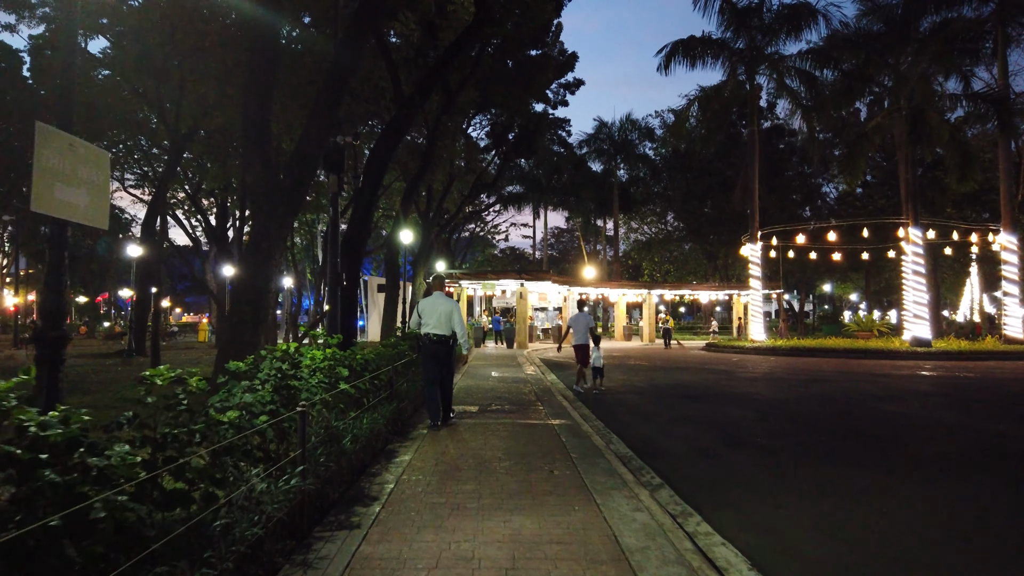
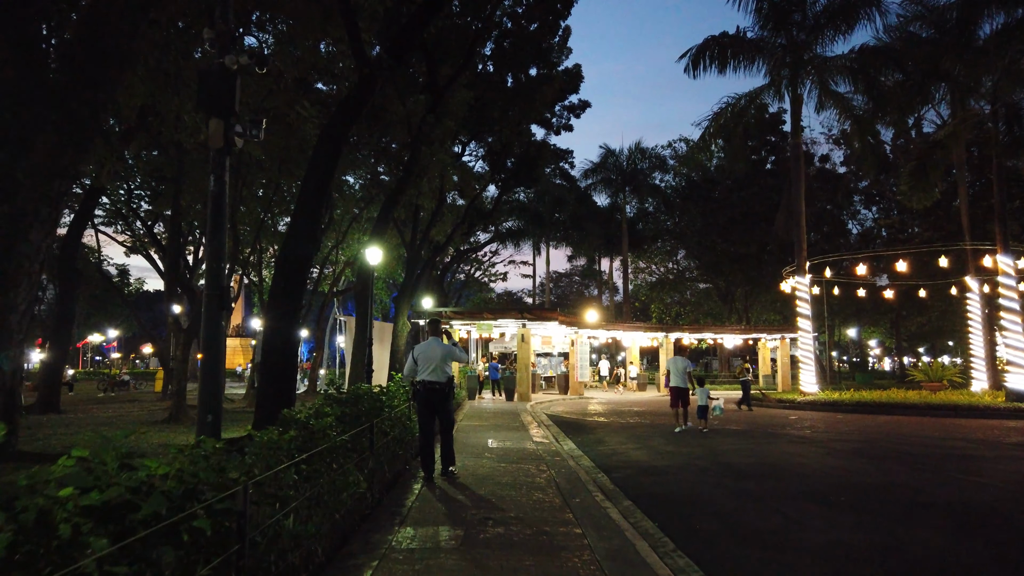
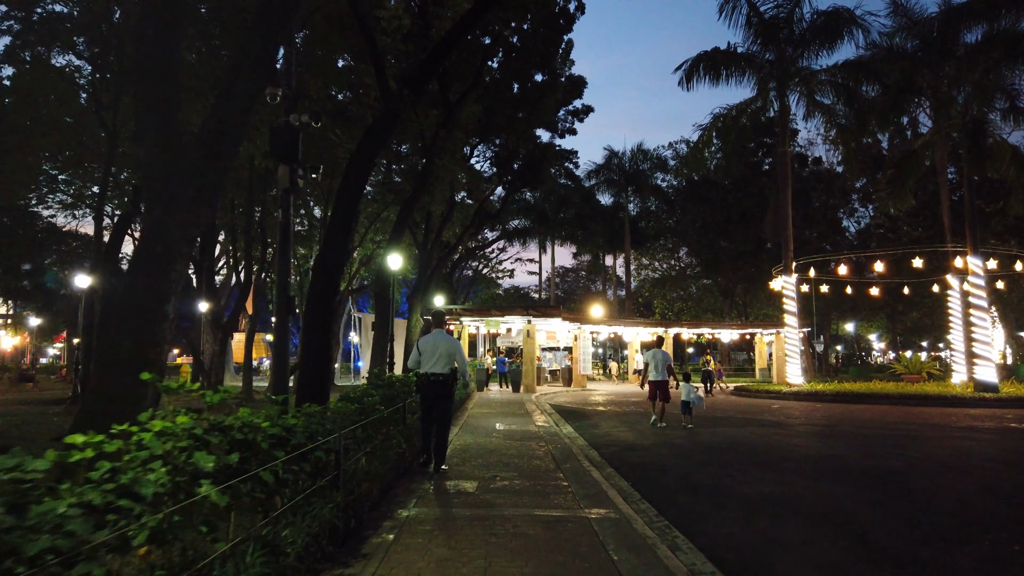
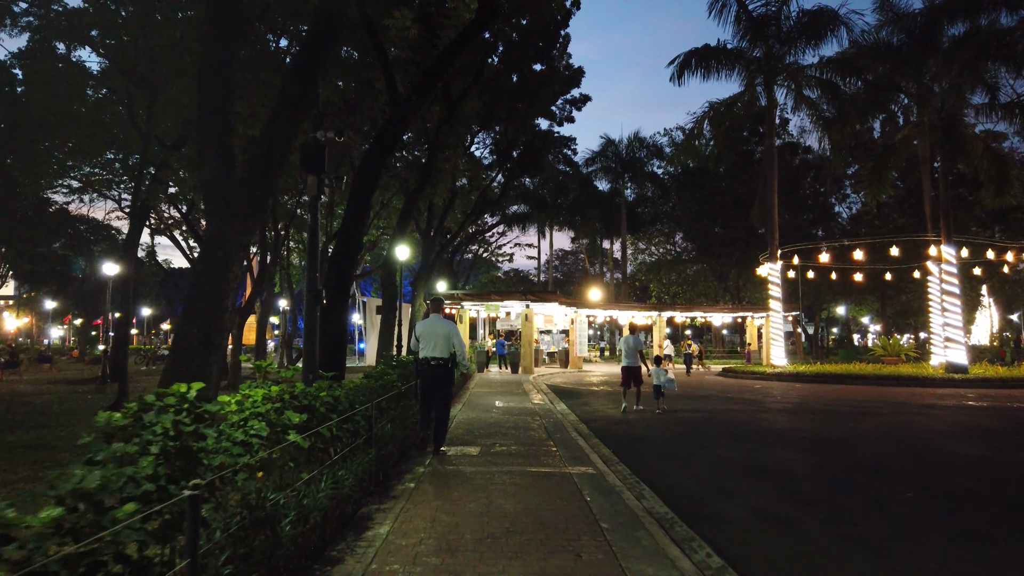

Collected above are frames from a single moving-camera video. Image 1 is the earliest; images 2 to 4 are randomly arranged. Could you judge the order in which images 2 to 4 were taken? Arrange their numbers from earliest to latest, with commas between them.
4, 3, 2
